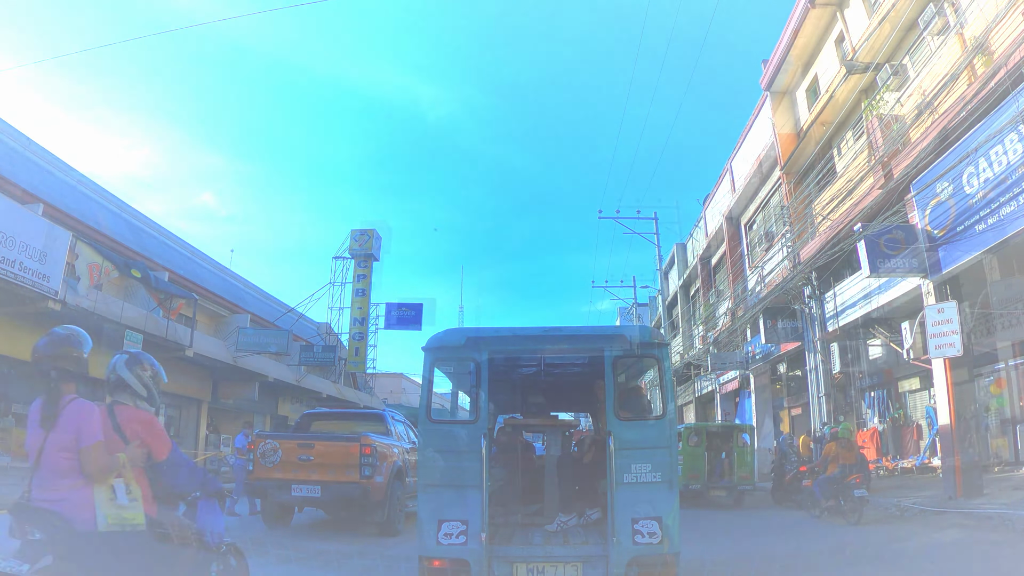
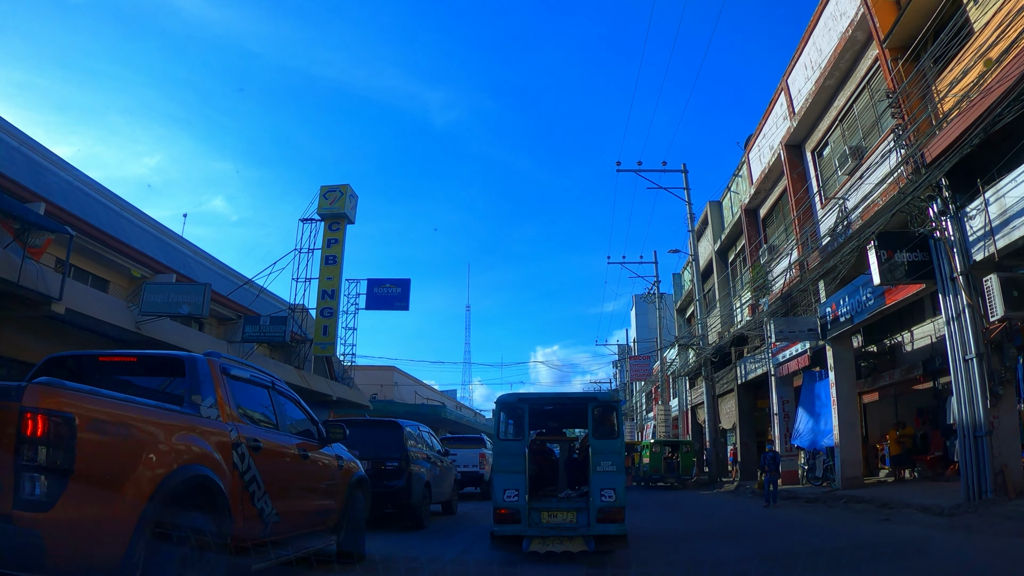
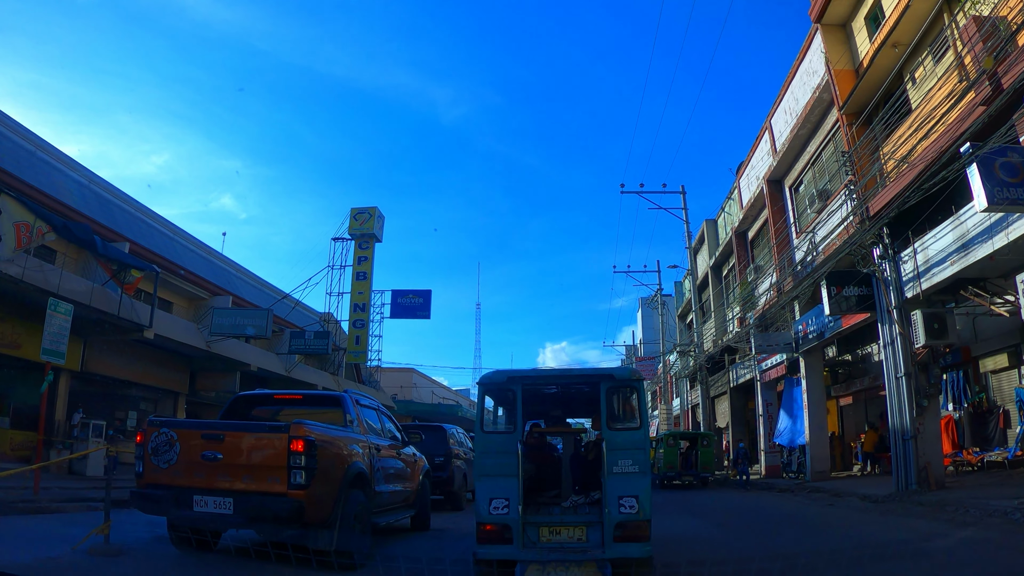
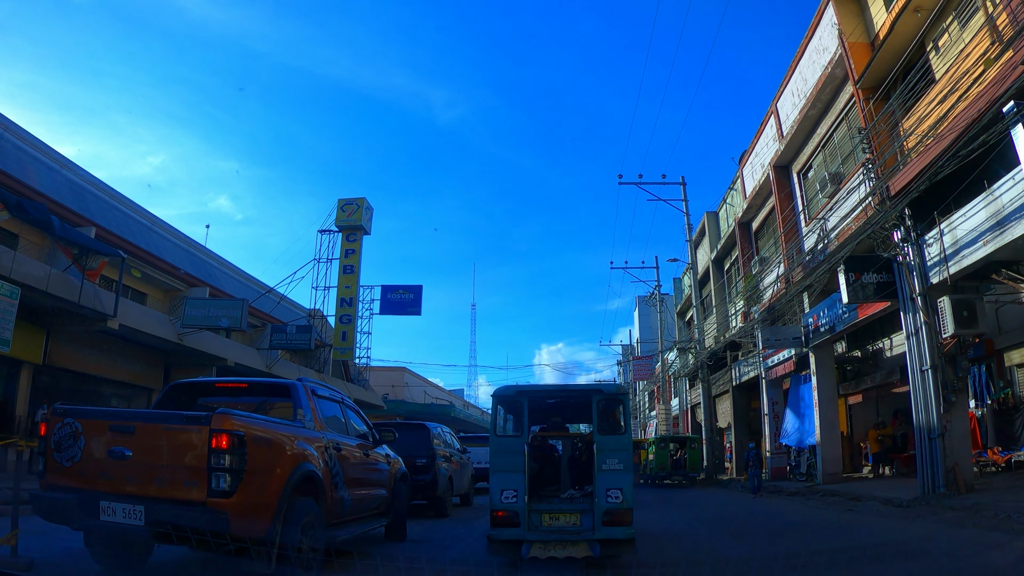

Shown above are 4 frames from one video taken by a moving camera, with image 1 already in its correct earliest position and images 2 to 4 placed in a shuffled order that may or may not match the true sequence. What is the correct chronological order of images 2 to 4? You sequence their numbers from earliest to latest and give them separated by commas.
3, 4, 2
